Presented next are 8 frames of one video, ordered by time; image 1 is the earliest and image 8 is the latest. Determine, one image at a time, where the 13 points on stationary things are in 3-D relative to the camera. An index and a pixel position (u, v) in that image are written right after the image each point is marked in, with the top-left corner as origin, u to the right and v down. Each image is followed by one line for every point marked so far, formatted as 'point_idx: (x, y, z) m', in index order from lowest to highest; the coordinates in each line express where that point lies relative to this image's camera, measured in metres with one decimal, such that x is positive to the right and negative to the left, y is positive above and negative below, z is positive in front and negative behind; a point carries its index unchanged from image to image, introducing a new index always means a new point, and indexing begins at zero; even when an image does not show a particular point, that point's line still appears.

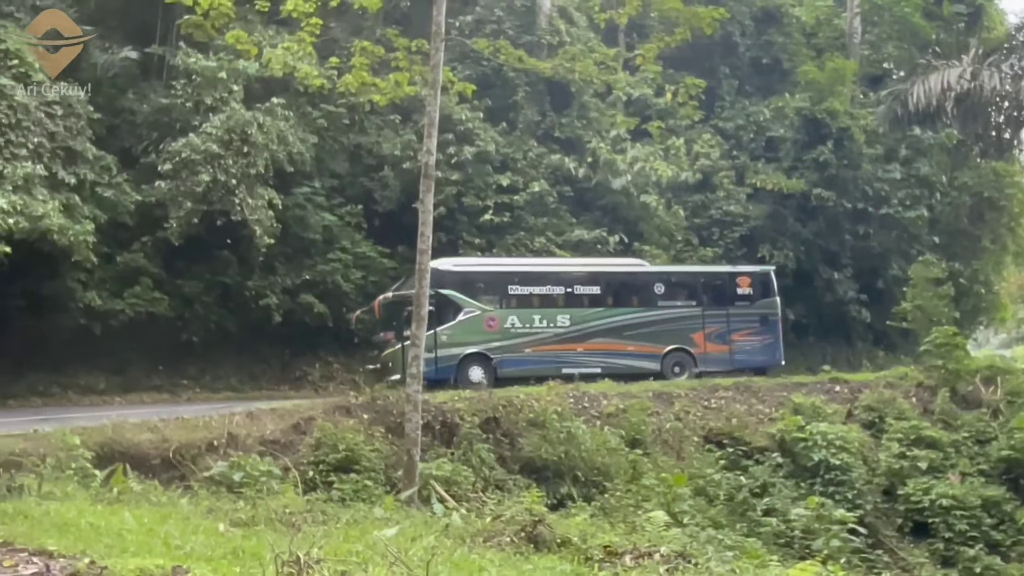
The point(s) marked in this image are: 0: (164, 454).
0: (-4.8, -2.3, +13.7) m
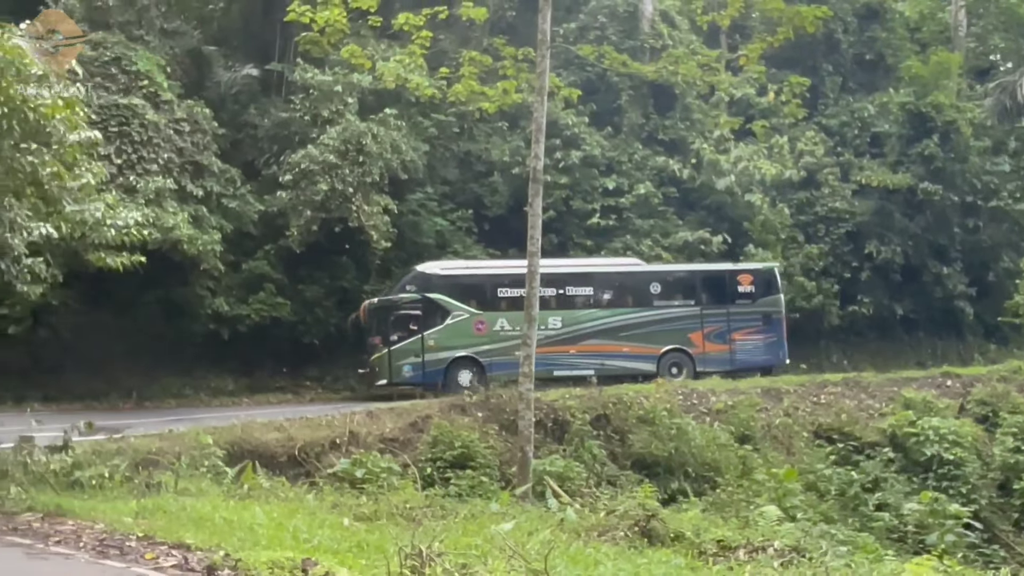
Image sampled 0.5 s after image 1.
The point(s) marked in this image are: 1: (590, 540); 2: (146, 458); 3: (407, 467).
0: (-3.2, -2.4, +14.3) m
1: (+1.0, -3.2, +12.1) m
2: (-5.0, -2.3, +13.1) m
3: (-1.5, -2.8, +15.4) m
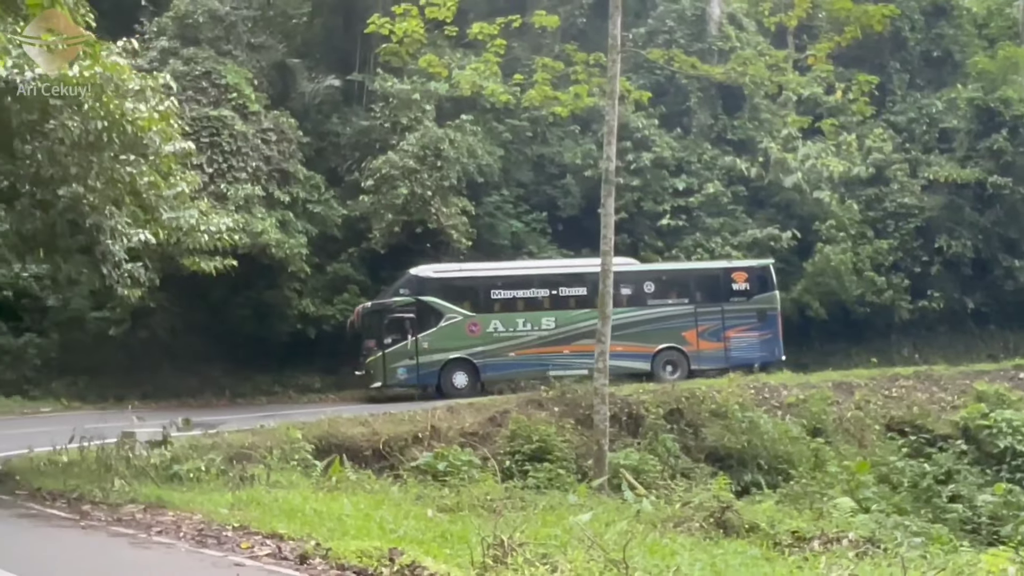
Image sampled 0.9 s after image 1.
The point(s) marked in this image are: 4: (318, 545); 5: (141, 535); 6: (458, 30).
0: (-2.1, -2.4, +14.8) m
1: (+2.0, -3.2, +12.5) m
2: (-3.9, -2.3, +13.7) m
3: (-0.3, -2.8, +15.9) m
4: (-2.3, -3.1, +11.2) m
5: (-4.4, -2.9, +11.3) m
6: (-0.7, +3.5, +13.0) m
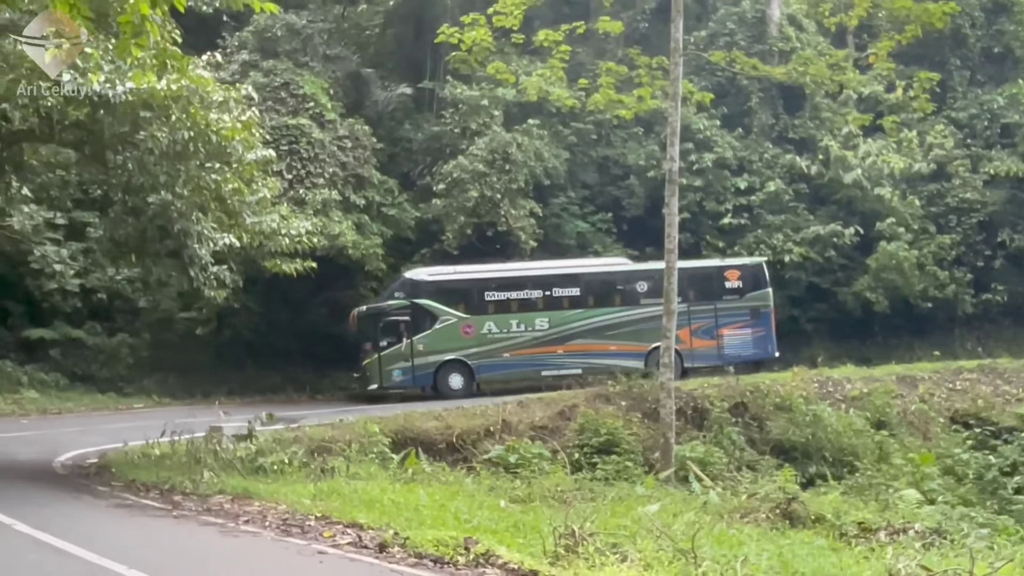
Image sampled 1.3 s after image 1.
0: (-1.0, -2.4, +15.3) m
1: (+3.0, -3.1, +12.8) m
2: (-2.9, -2.4, +14.3) m
3: (+0.8, -2.8, +16.3) m
4: (-1.4, -3.0, +11.7) m
5: (-3.5, -3.0, +11.9) m
6: (+0.2, +3.6, +13.5) m
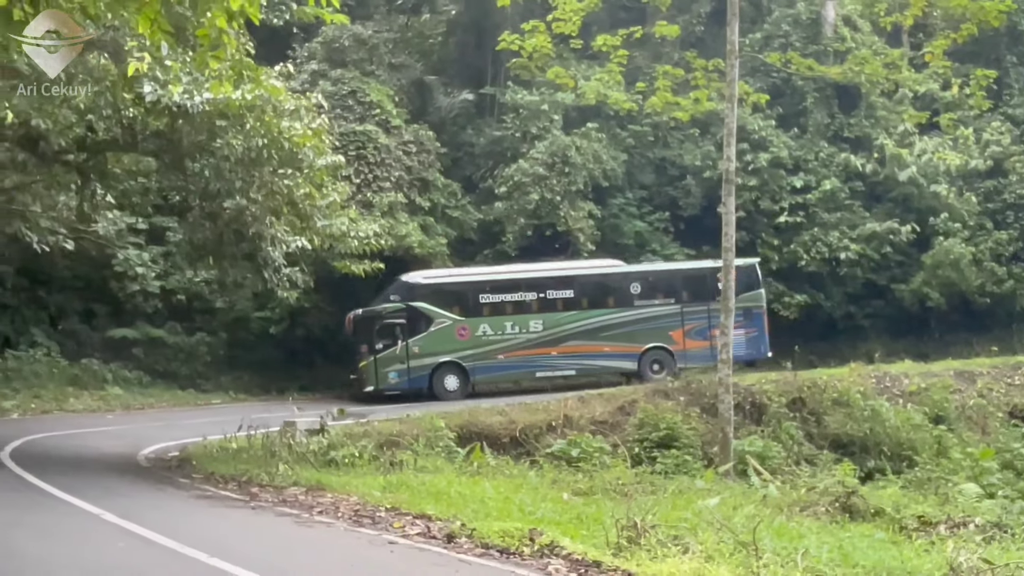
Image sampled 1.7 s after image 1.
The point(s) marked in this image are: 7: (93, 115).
0: (0.0, -2.4, +15.7) m
1: (+3.8, -3.1, +13.0) m
2: (-1.9, -2.4, +14.8) m
3: (+1.9, -2.7, +16.6) m
4: (-0.6, -3.0, +12.2) m
5: (-2.7, -3.0, +12.4) m
6: (+1.0, +3.6, +13.8) m
7: (-5.8, +2.4, +13.1) m
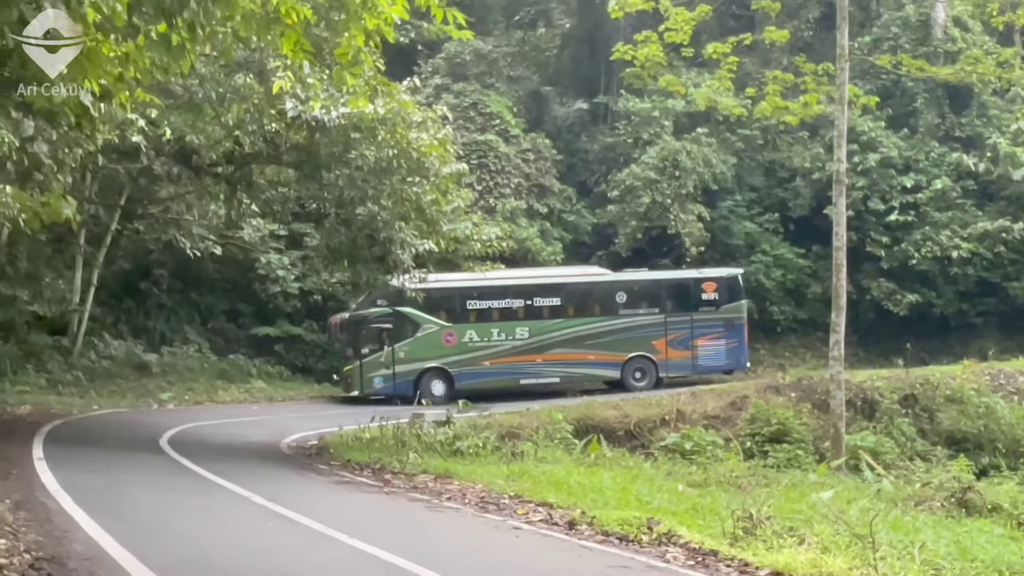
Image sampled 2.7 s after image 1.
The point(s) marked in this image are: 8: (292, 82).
0: (+1.9, -2.4, +16.3) m
1: (+5.5, -3.1, +13.2) m
2: (-0.1, -2.4, +15.6) m
3: (+3.8, -2.7, +17.0) m
4: (+1.0, -3.0, +12.8) m
5: (-1.1, -3.0, +13.2) m
6: (+2.8, +3.6, +14.4) m
7: (-4.1, +2.4, +14.3) m
8: (-3.0, +2.9, +13.2) m
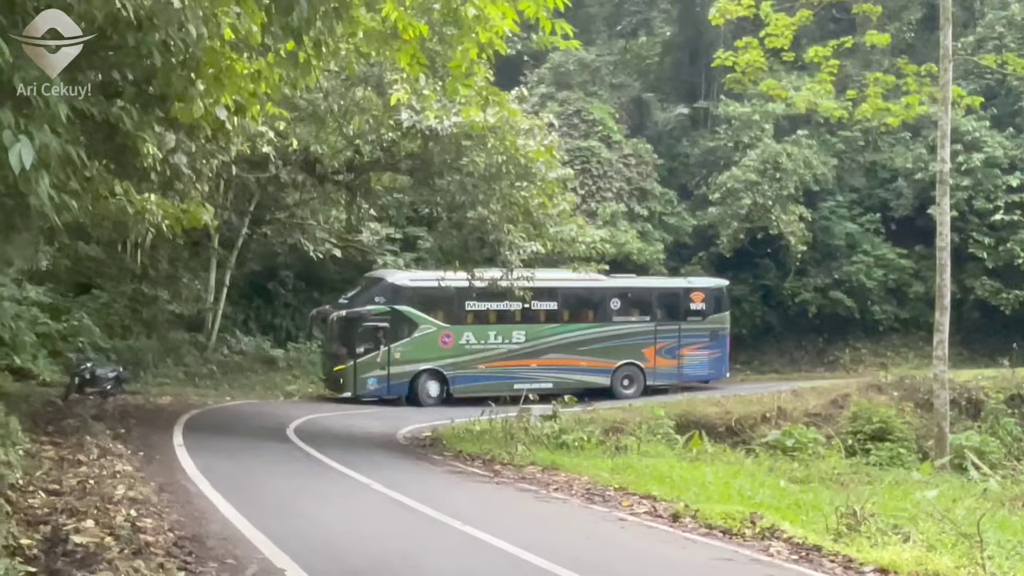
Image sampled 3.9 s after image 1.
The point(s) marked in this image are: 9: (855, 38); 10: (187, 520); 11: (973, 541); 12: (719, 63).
0: (+3.7, -2.4, +16.6) m
1: (+7.0, -3.0, +13.2) m
2: (+1.6, -2.4, +16.1) m
3: (+5.7, -2.8, +17.1) m
4: (+2.5, -3.0, +13.2) m
5: (+0.4, -3.0, +13.8) m
6: (+4.4, +3.6, +14.7) m
7: (-2.5, +2.4, +15.2) m
8: (-1.5, +2.9, +14.0) m
9: (+5.2, +3.8, +14.5) m
10: (-4.1, -3.0, +12.2) m
11: (+5.8, -3.1, +12.0) m
12: (+3.2, +3.5, +14.8) m
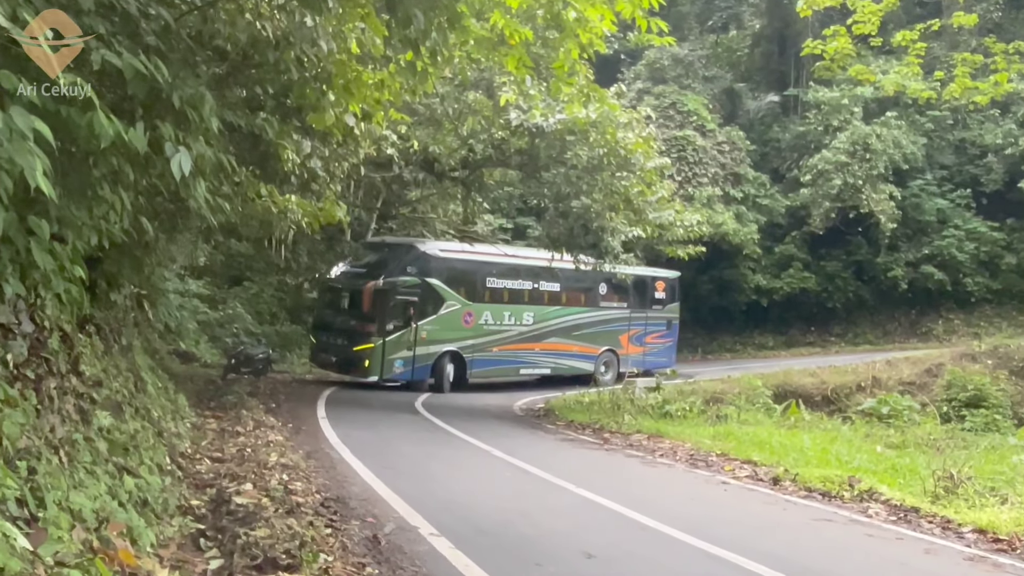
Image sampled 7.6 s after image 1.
0: (+5.7, -2.0, +17.4) m
1: (+8.6, -2.6, +13.7) m
2: (+3.6, -2.0, +17.1) m
3: (+7.7, -2.3, +17.7) m
4: (+4.1, -2.7, +14.2) m
5: (+2.2, -2.7, +15.0) m
6: (+6.0, +4.0, +15.4) m
7: (-0.7, +2.6, +16.6) m
8: (+0.1, +3.1, +15.4) m
9: (+6.8, +4.2, +15.1) m
10: (-2.6, -2.8, +13.9) m
11: (+7.3, -2.7, +12.6) m
12: (+4.8, +3.9, +15.6) m
